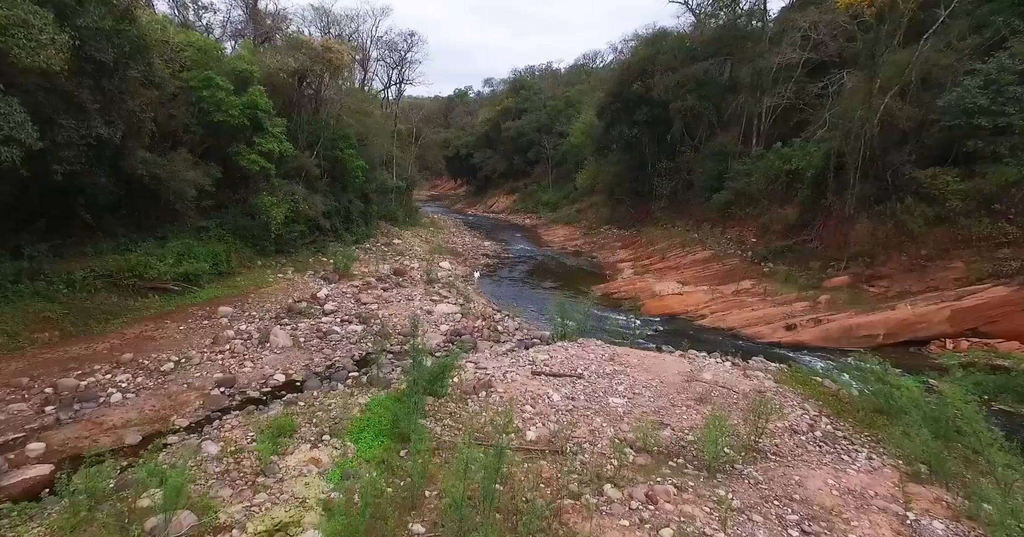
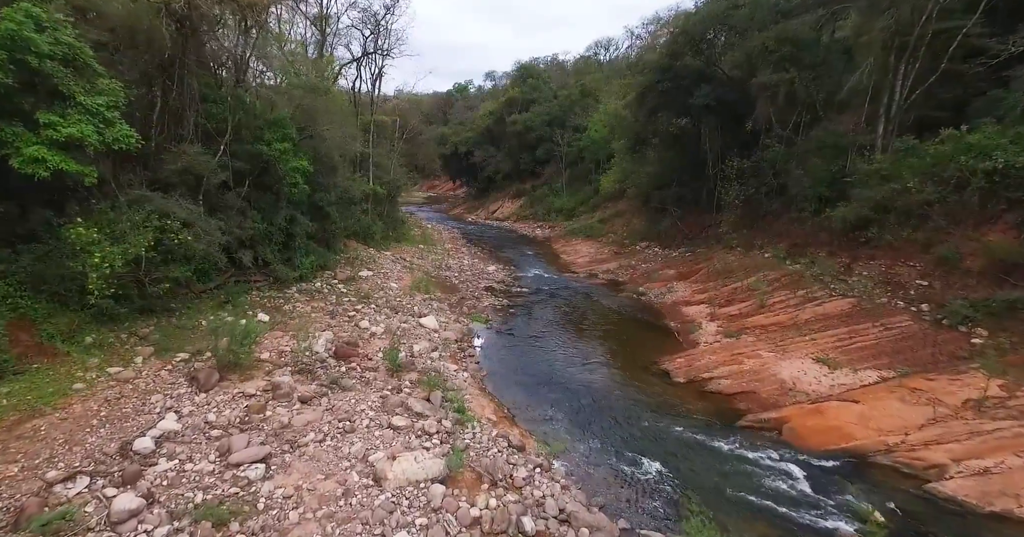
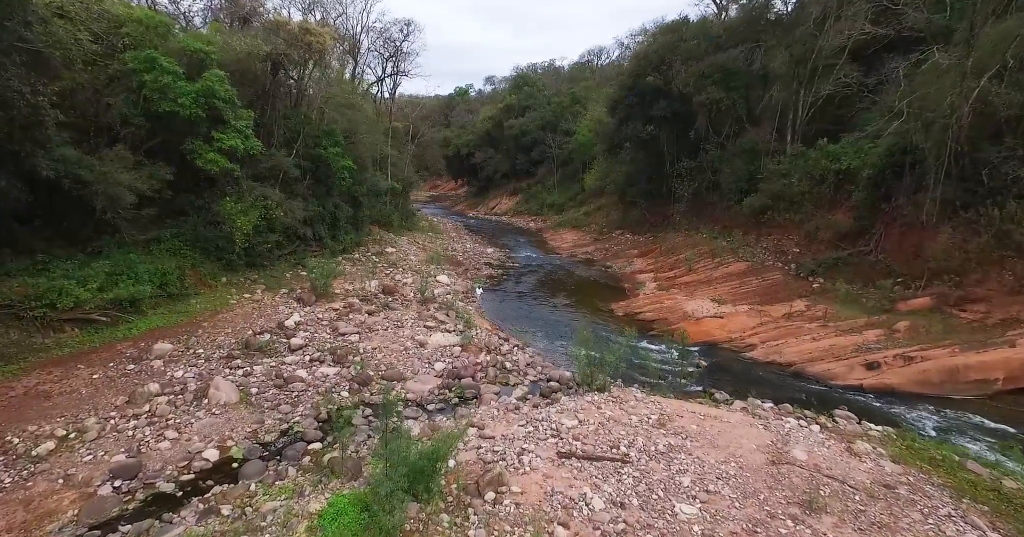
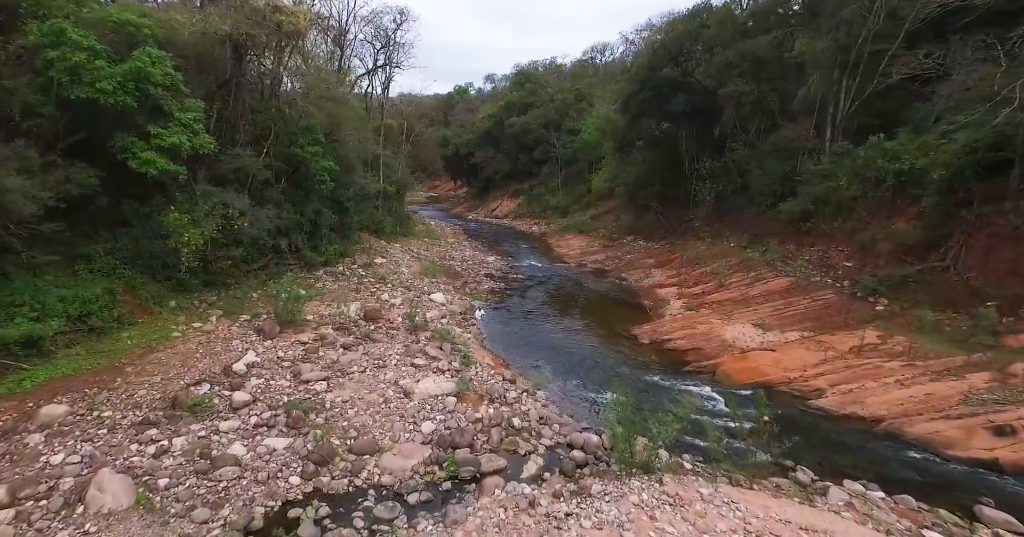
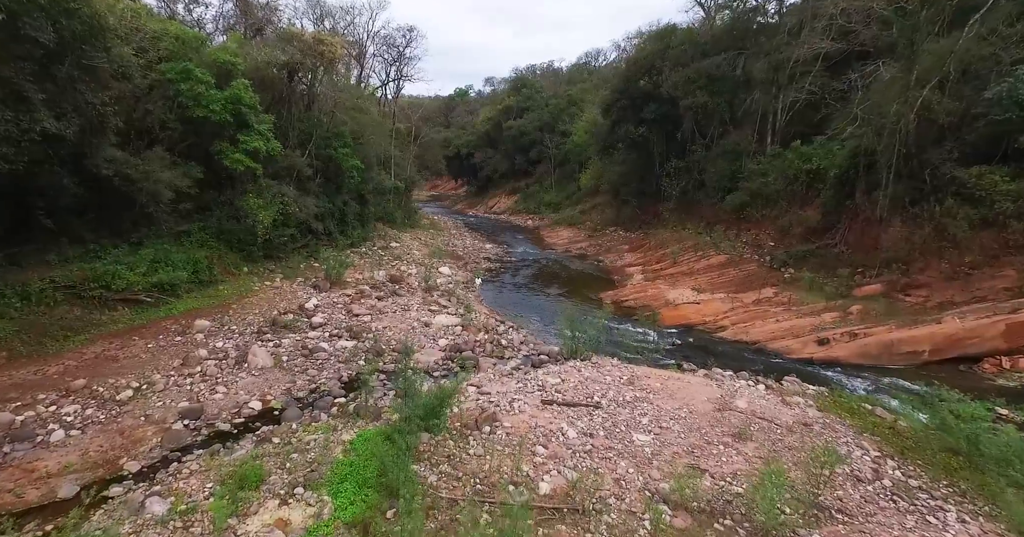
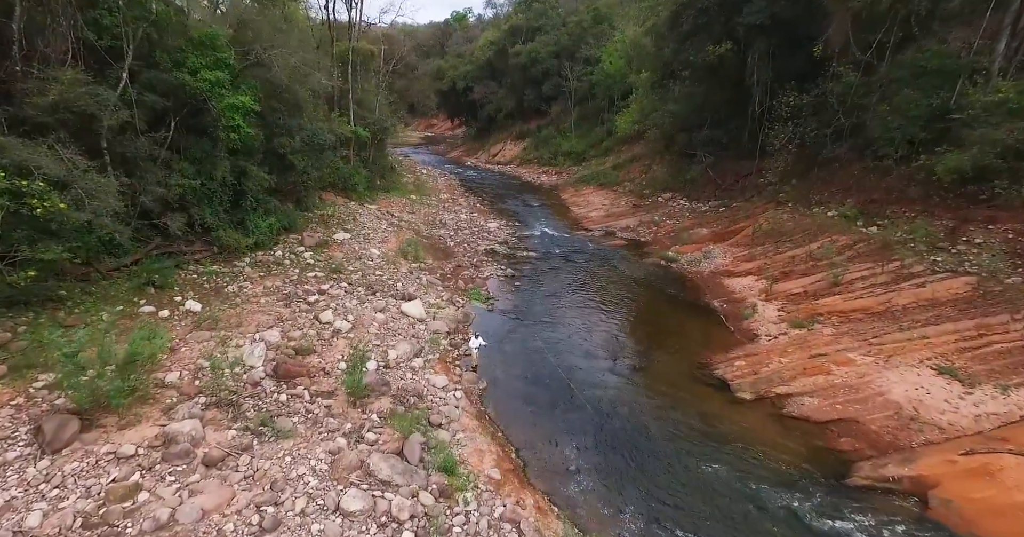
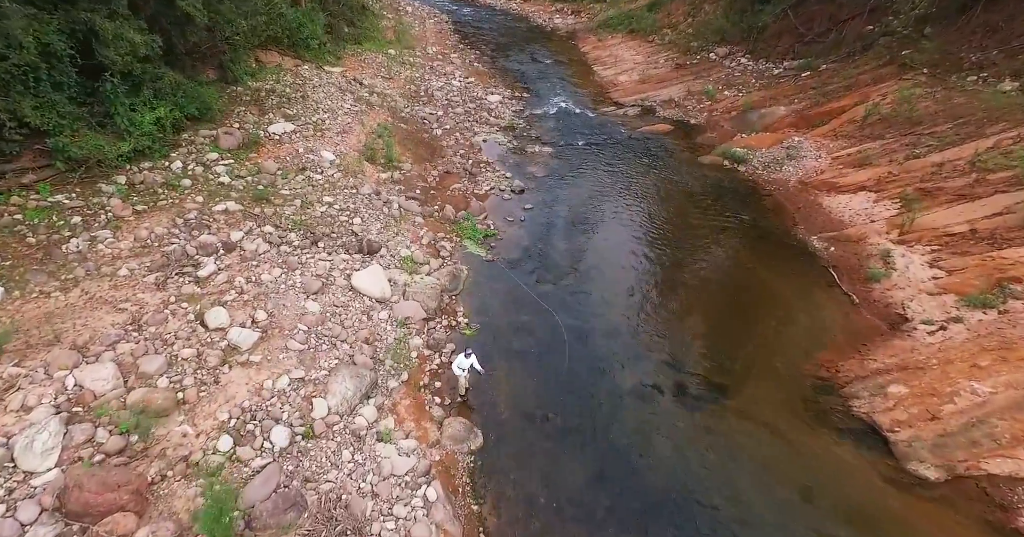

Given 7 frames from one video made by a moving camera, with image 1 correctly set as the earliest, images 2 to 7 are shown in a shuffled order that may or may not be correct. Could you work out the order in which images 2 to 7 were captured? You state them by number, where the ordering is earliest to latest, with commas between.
5, 3, 4, 2, 6, 7
